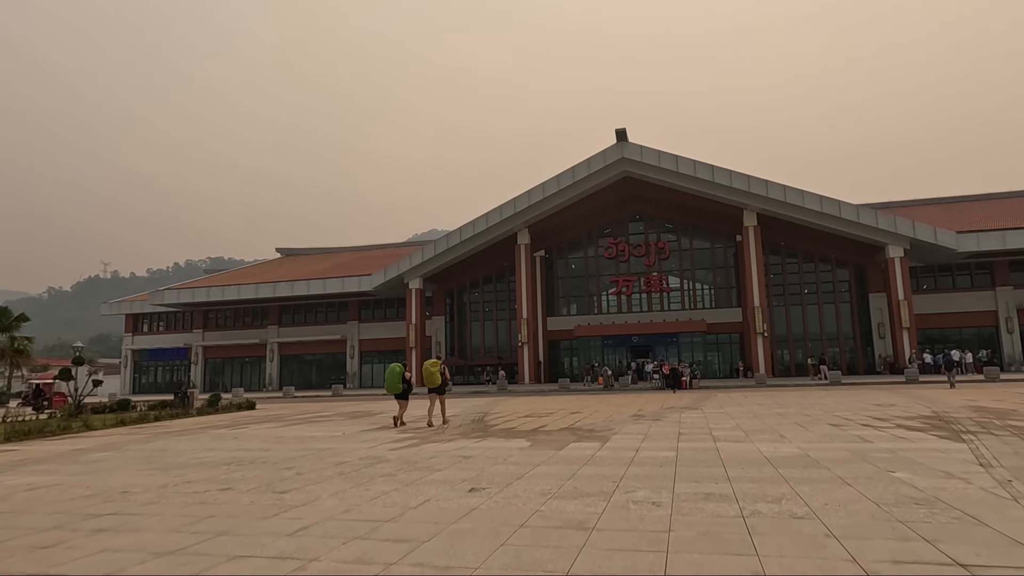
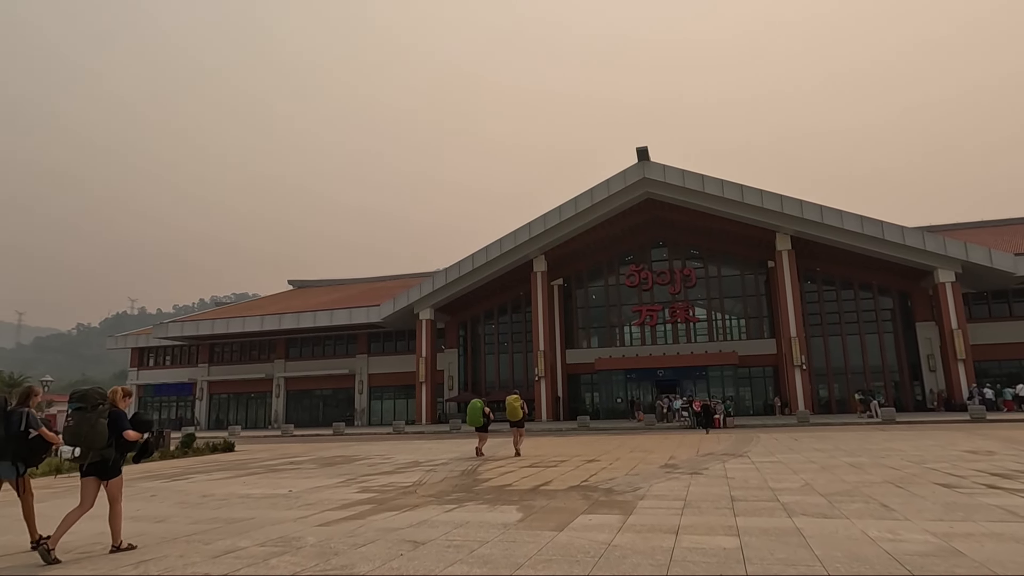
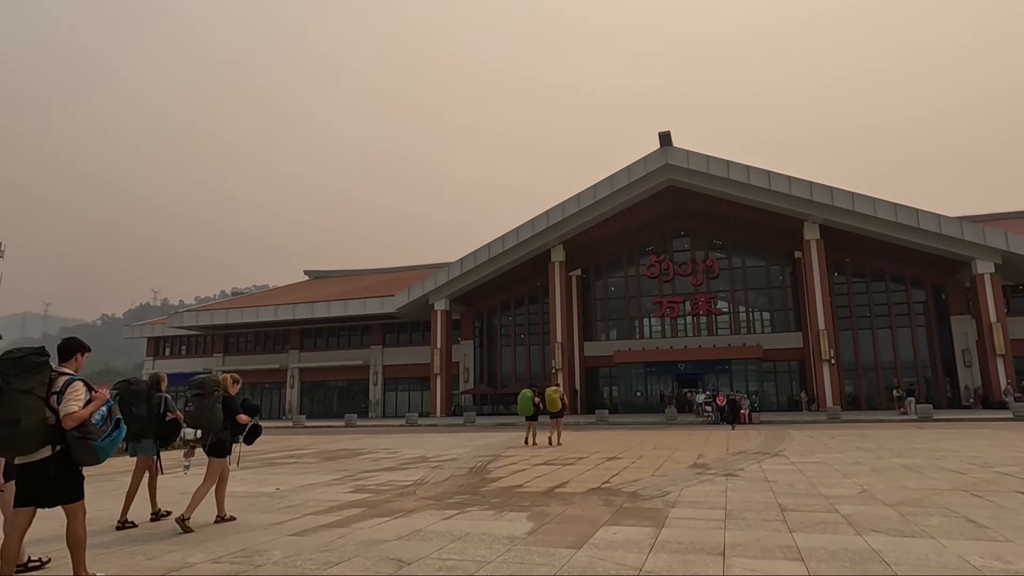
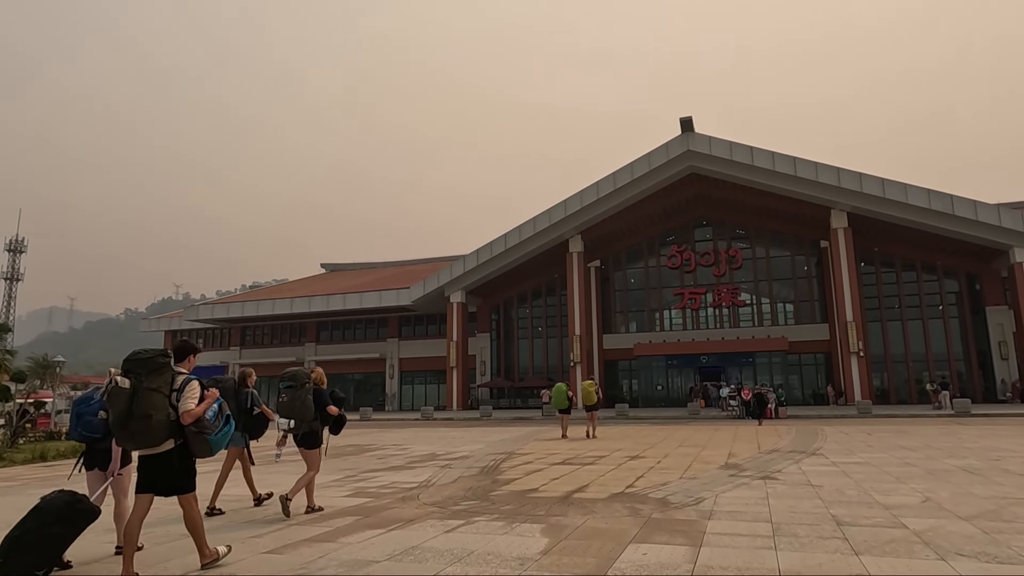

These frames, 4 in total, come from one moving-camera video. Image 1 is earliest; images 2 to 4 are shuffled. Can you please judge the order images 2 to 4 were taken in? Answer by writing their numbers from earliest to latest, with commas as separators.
2, 3, 4
